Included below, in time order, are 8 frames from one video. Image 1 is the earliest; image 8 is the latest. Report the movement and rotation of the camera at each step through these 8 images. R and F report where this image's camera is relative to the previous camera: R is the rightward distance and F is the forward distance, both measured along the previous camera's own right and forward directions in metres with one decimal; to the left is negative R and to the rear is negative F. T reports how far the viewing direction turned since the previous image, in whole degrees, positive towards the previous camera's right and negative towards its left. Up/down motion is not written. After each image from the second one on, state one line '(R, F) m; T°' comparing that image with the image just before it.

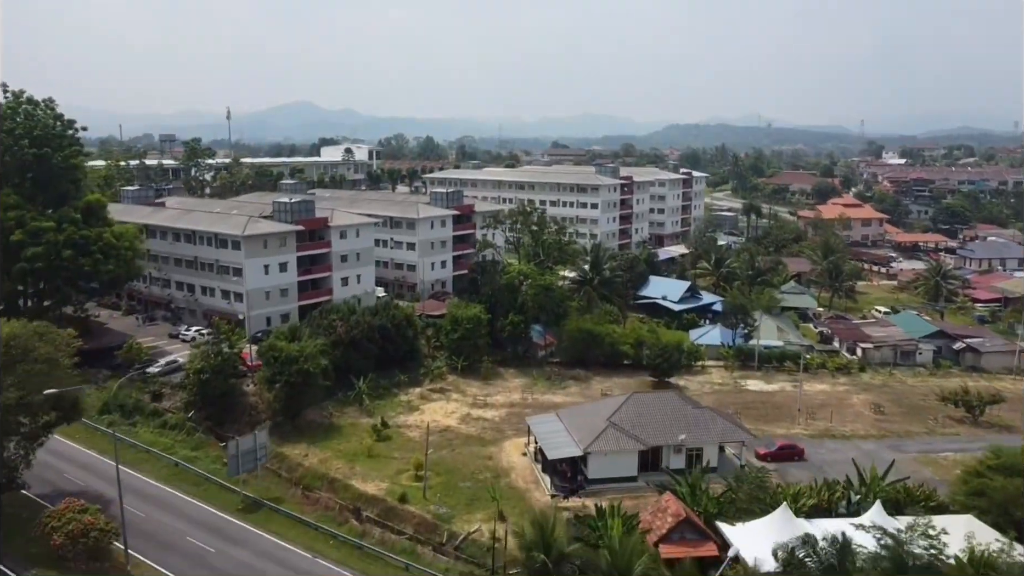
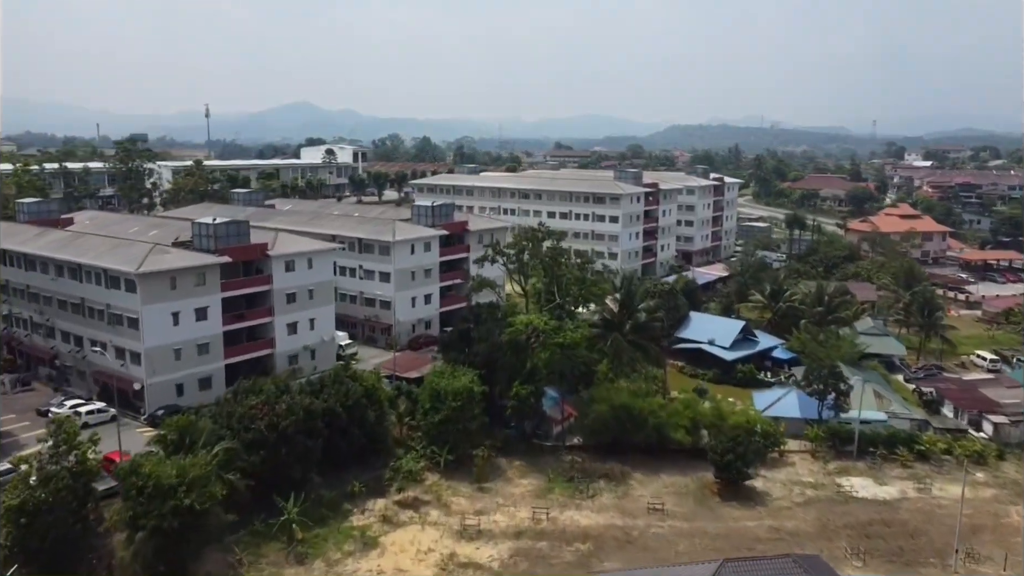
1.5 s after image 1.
(-0.2, +10.4) m; 0°
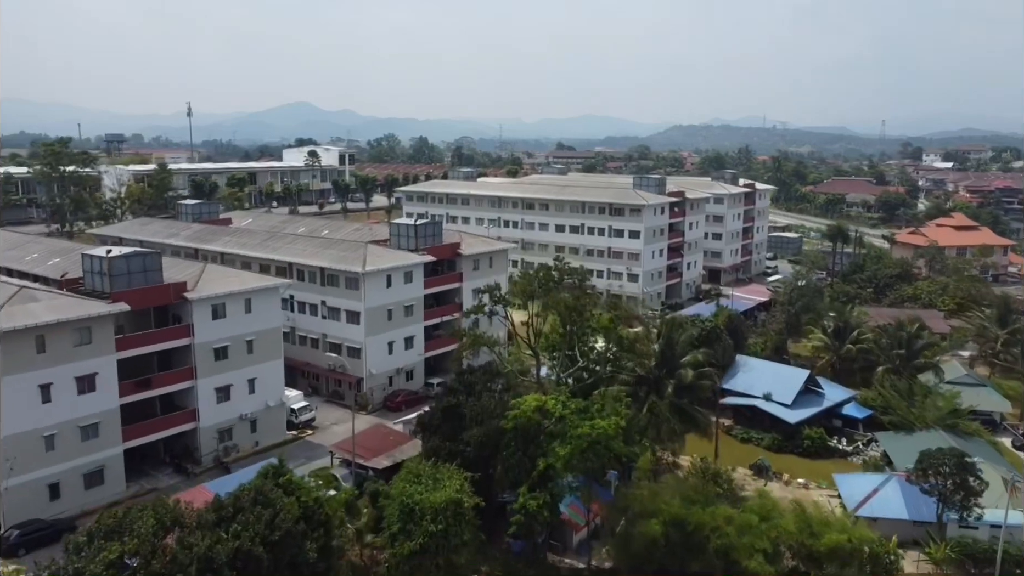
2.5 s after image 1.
(-0.1, +7.6) m; 0°
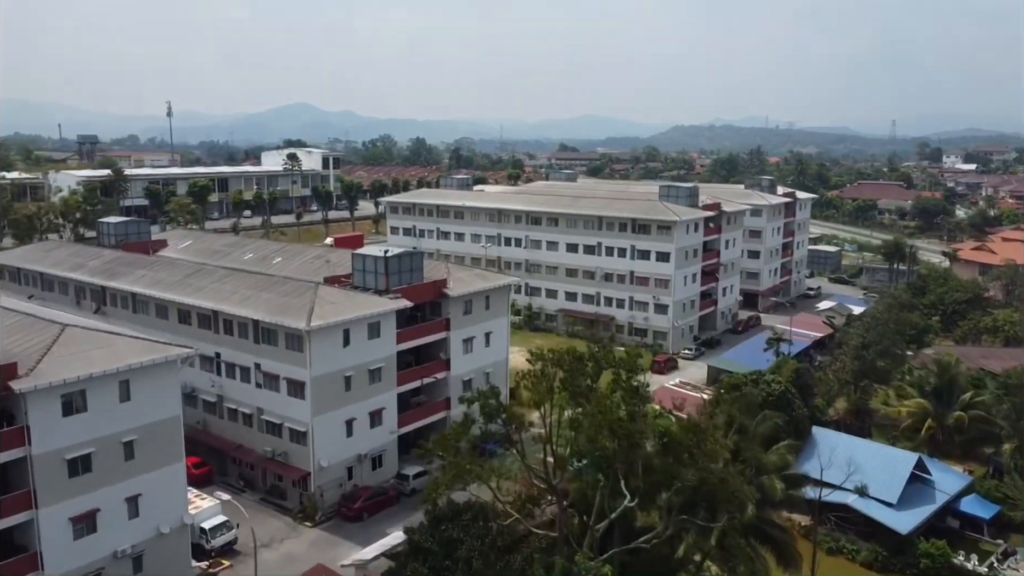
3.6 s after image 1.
(-0.1, +7.6) m; 0°
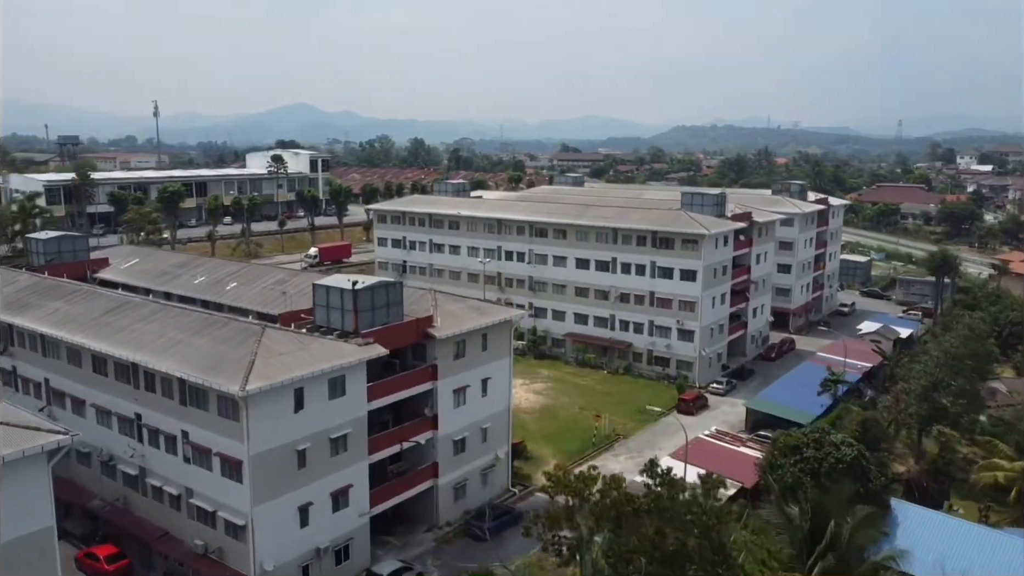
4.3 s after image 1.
(-0.1, +4.7) m; 0°
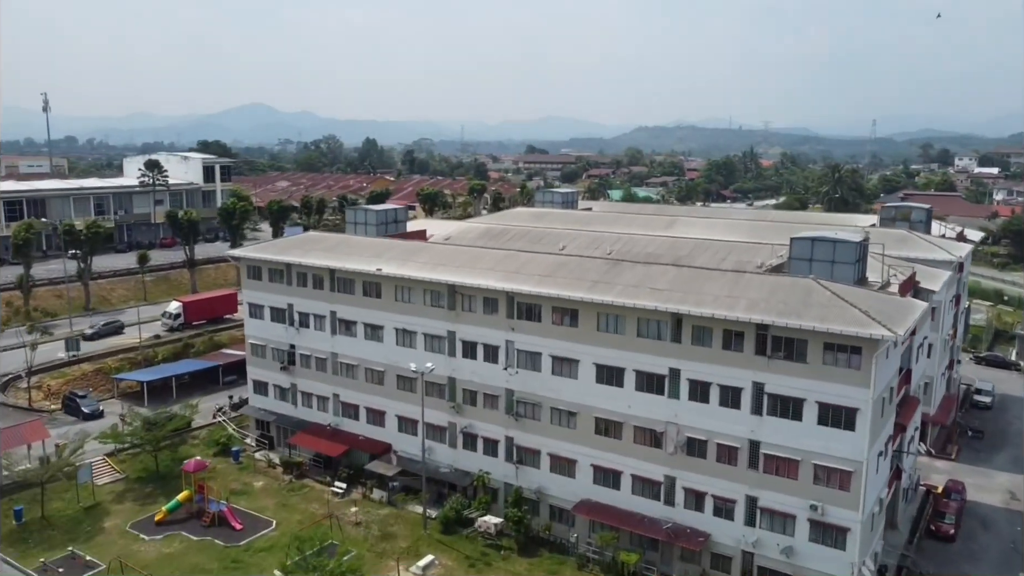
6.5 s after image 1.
(0.0, +16.1) m; +3°
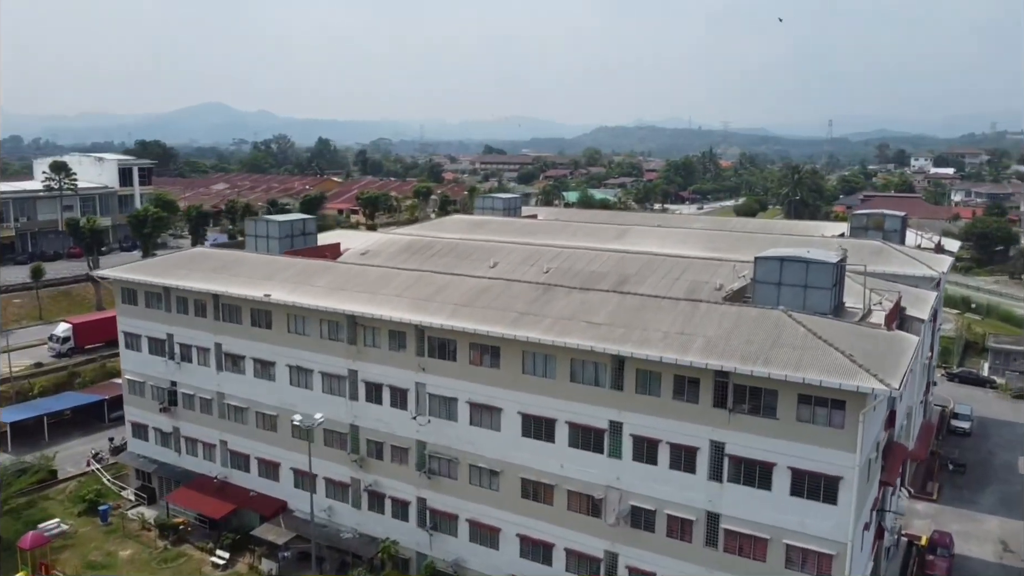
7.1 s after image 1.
(+1.0, +3.3) m; +3°
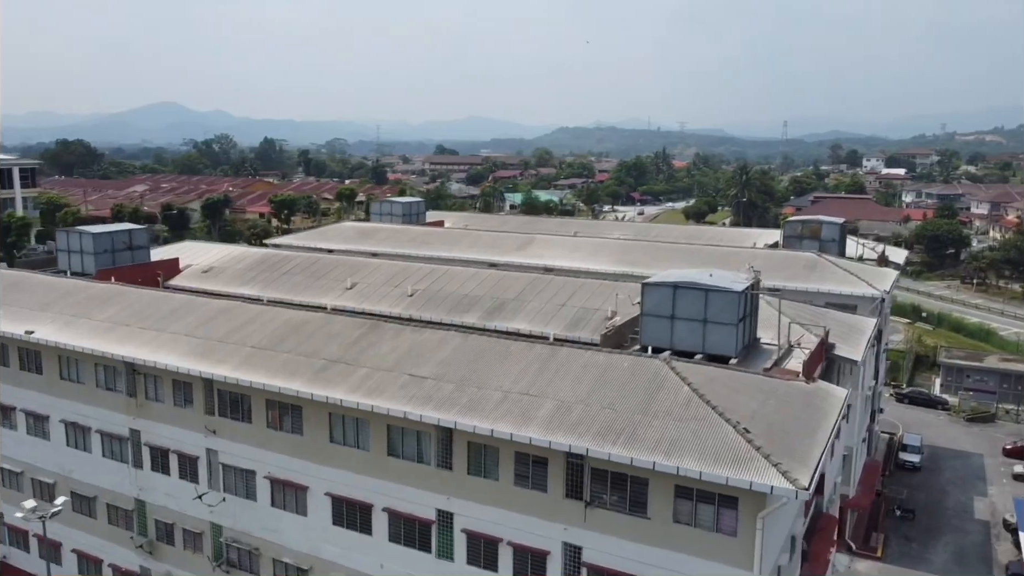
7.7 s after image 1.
(+2.2, +3.5) m; +3°
